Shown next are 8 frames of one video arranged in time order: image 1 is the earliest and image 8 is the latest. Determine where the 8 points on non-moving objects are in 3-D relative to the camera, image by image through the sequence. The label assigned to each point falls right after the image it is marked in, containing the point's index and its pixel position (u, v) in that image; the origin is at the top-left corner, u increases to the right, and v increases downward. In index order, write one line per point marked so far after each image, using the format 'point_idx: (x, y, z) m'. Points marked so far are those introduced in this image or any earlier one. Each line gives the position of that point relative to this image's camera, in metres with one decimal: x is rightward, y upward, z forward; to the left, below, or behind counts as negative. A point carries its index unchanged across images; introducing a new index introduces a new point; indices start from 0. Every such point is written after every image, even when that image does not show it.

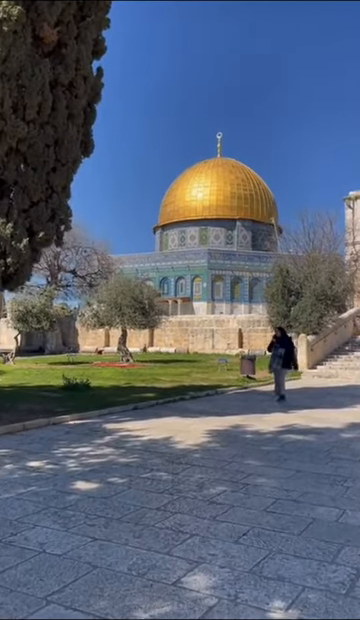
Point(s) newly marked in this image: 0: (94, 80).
0: (-1.5, +3.9, +8.9) m
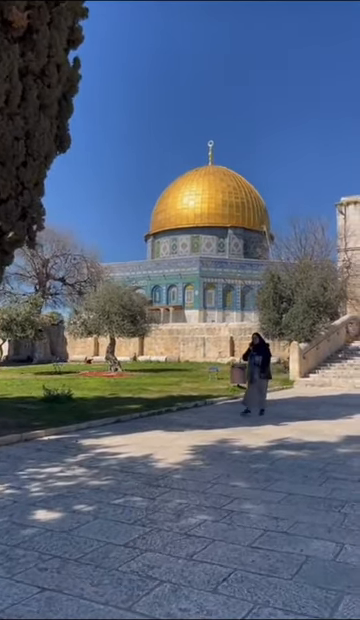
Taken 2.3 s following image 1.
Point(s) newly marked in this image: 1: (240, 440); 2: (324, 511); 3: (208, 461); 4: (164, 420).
0: (-1.8, +3.8, +8.3) m
1: (+1.0, -2.1, +8.4) m
2: (+1.3, -1.8, +4.7) m
3: (+0.4, -2.0, +6.8) m
4: (-0.3, -2.3, +10.7) m
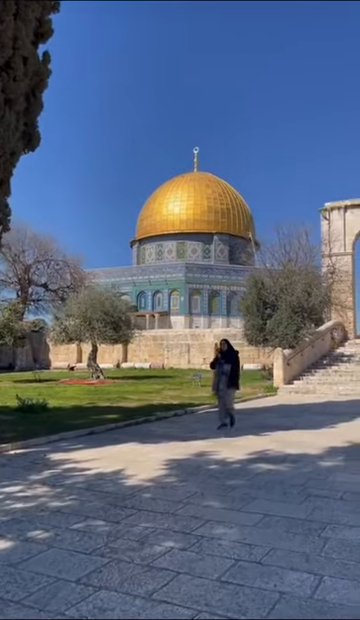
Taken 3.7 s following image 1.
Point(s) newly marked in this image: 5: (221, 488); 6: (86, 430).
0: (-2.2, +3.7, +7.9) m
1: (+0.6, -2.2, +8.0) m
2: (+1.0, -1.9, +4.3) m
3: (0.0, -2.1, +6.4) m
4: (-0.8, -2.4, +10.2) m
5: (+0.5, -2.0, +5.9) m
6: (-1.8, -2.3, +10.0) m
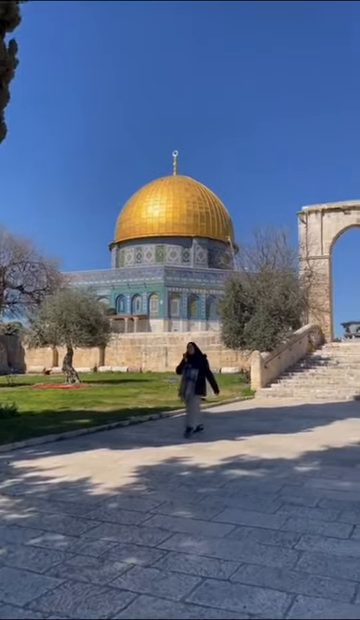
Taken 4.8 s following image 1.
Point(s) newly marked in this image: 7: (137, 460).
0: (-2.6, +3.8, +7.5) m
1: (+0.2, -2.2, +7.7) m
2: (+0.7, -1.9, +4.0) m
3: (-0.3, -2.1, +6.0) m
4: (-1.3, -2.4, +9.8) m
5: (+0.1, -2.0, +5.5) m
6: (-2.3, -2.3, +9.6) m
7: (-0.6, -2.2, +7.6) m
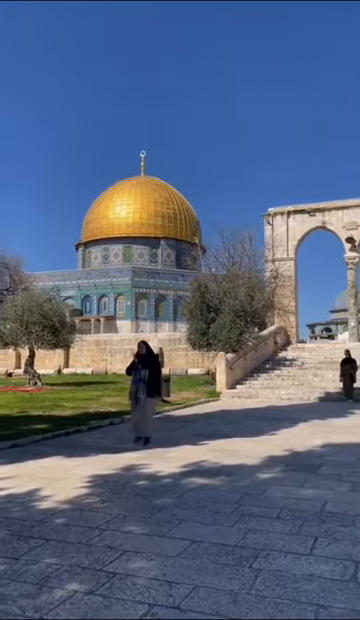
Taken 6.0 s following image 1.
0: (-3.1, +3.8, +7.0) m
1: (-0.4, -2.2, +7.3) m
2: (+0.4, -1.9, +3.7) m
3: (-0.8, -2.1, +5.7) m
4: (-2.0, -2.4, +9.4) m
5: (-0.3, -2.0, +5.2) m
6: (-3.1, -2.4, +9.1) m
7: (-1.2, -2.2, +7.2) m
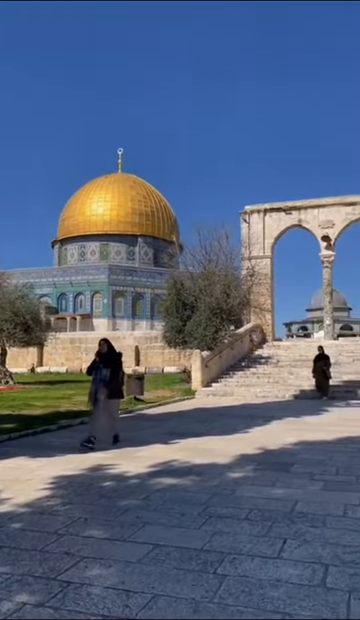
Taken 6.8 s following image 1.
0: (-3.5, +3.8, +6.6) m
1: (-0.9, -2.1, +7.1) m
2: (+0.1, -1.8, +3.5) m
3: (-1.2, -2.0, +5.4) m
4: (-2.5, -2.3, +9.1) m
5: (-0.7, -2.0, +5.0) m
6: (-3.6, -2.3, +8.7) m
7: (-1.6, -2.1, +6.9) m
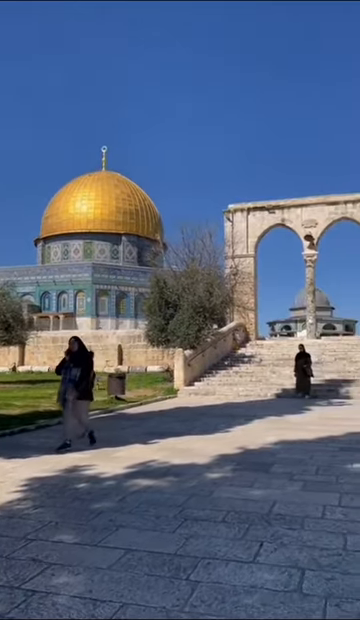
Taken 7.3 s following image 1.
0: (-3.8, +3.9, +6.4) m
1: (-1.2, -2.1, +6.9) m
2: (-0.1, -1.8, +3.4) m
3: (-1.4, -2.0, +5.2) m
4: (-2.9, -2.3, +8.9) m
5: (-0.9, -1.9, +4.8) m
6: (-3.9, -2.2, +8.5) m
7: (-1.9, -2.1, +6.7) m
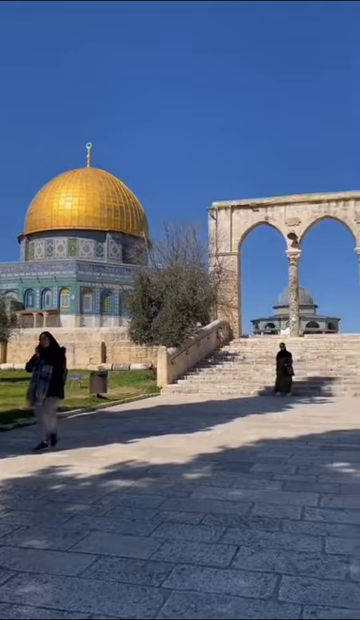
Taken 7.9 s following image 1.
0: (-4.0, +3.9, +6.1) m
1: (-1.4, -2.1, +6.7) m
2: (-0.3, -1.8, +3.2) m
3: (-1.7, -1.9, +5.0) m
4: (-3.2, -2.2, +8.6) m
5: (-1.1, -1.9, +4.6) m
6: (-4.2, -2.2, +8.2) m
7: (-2.2, -2.0, +6.5) m
